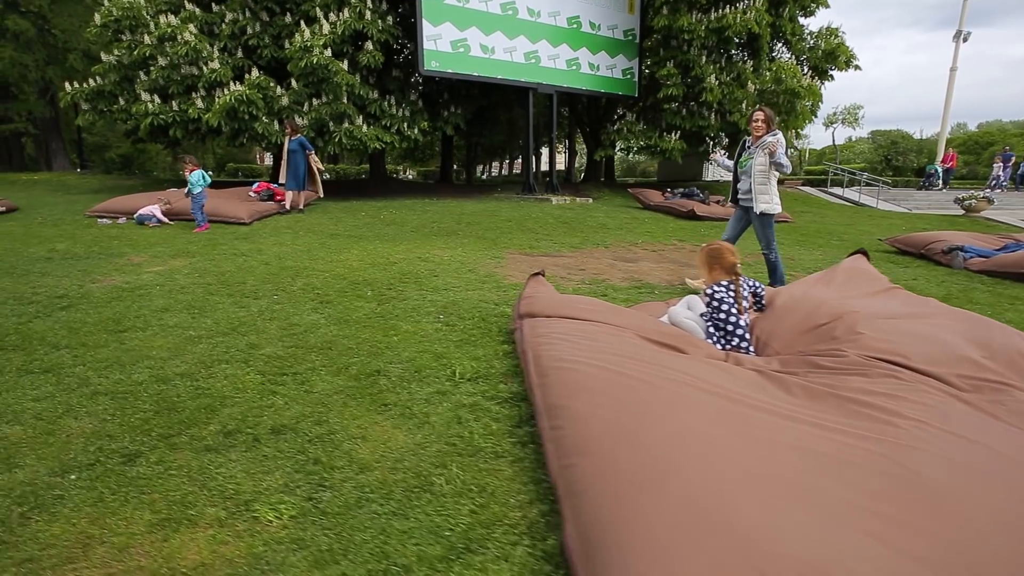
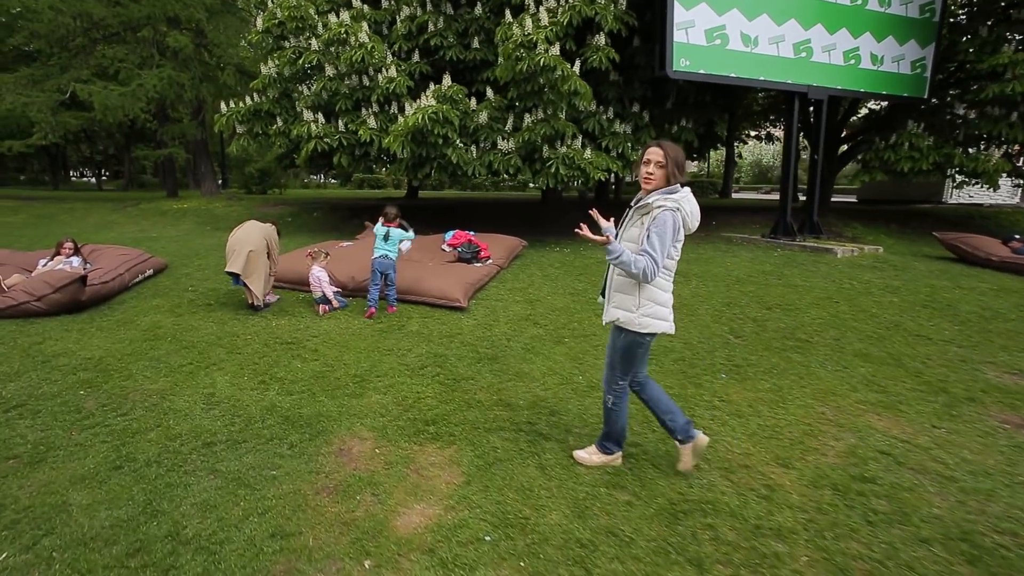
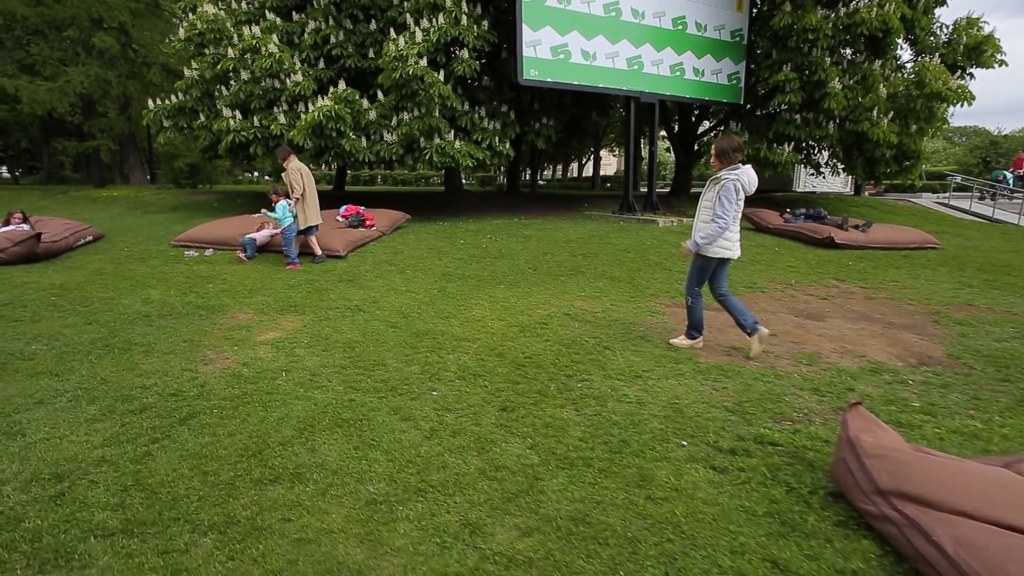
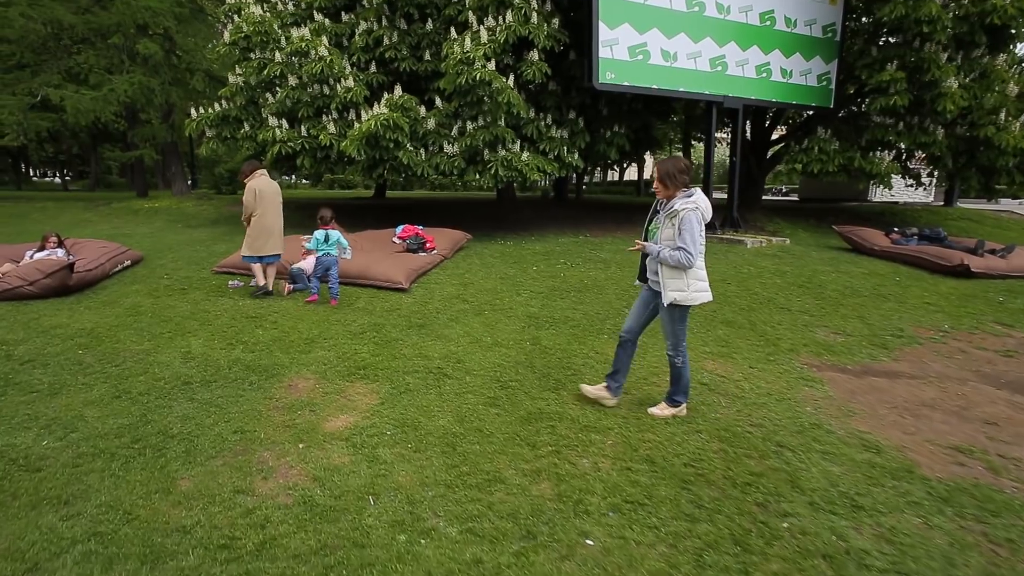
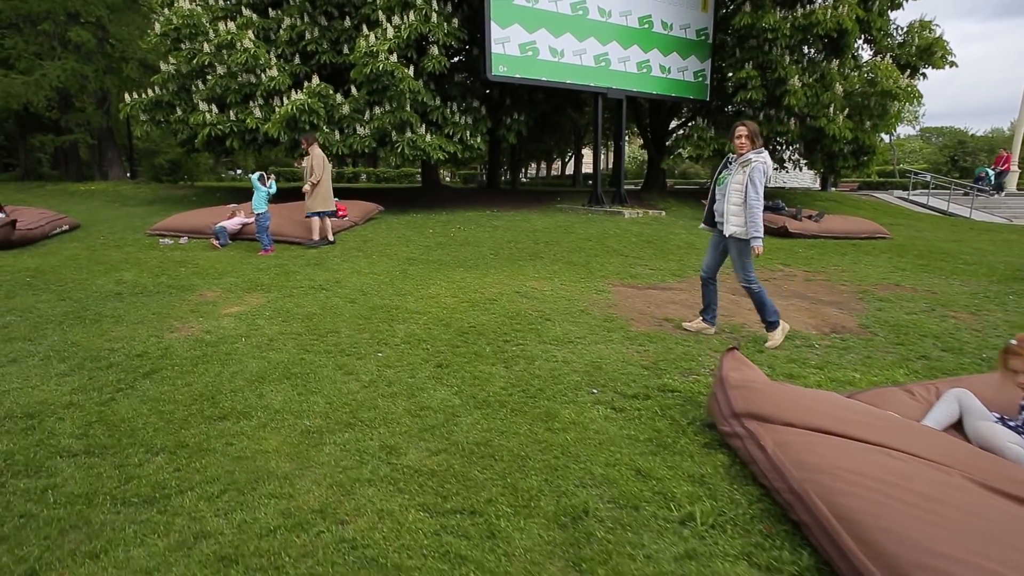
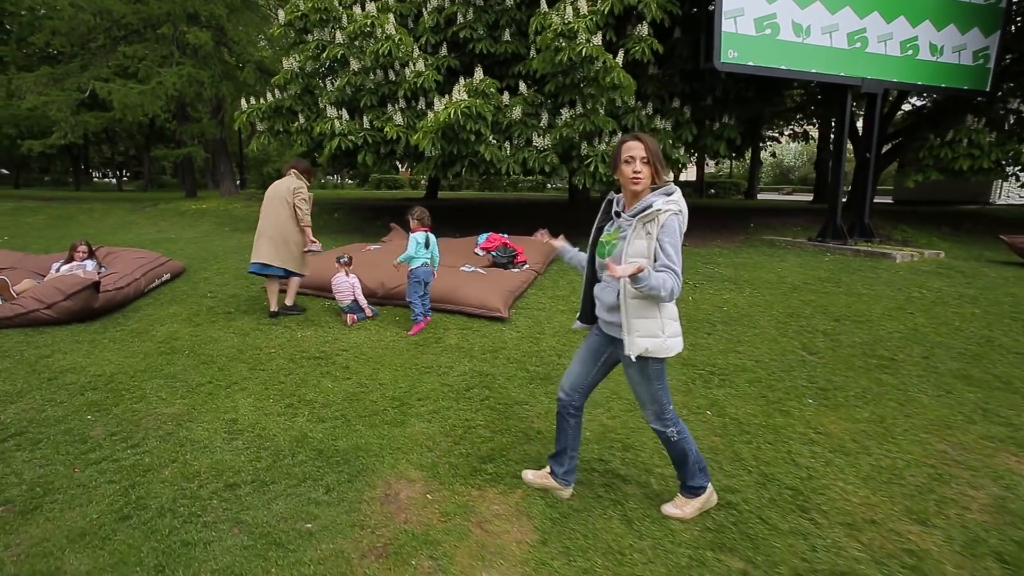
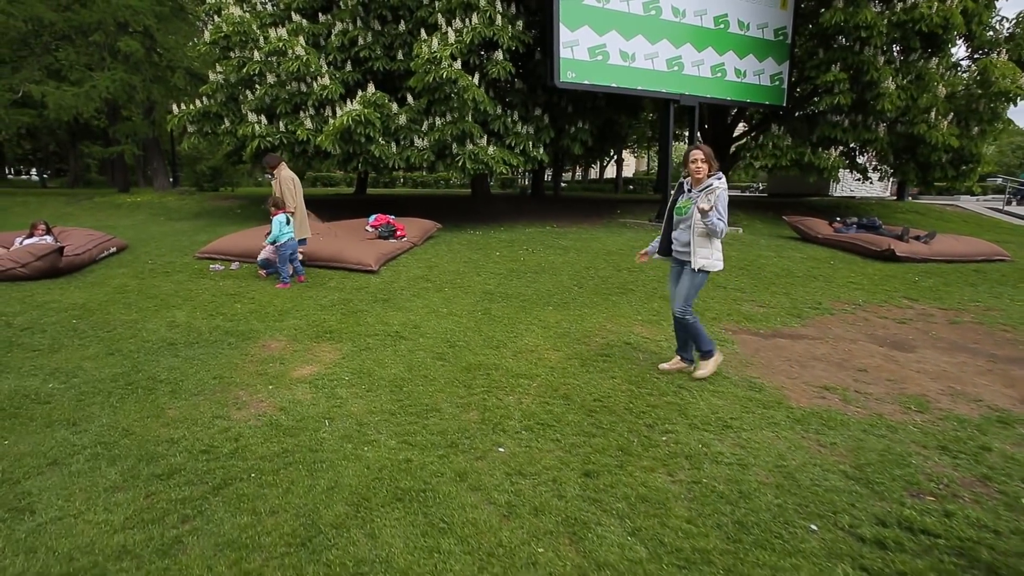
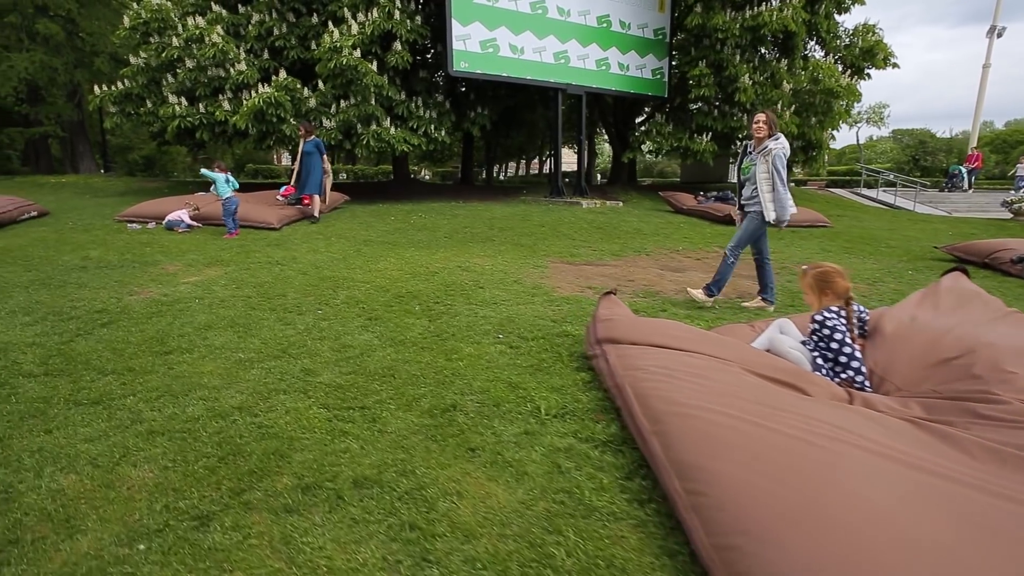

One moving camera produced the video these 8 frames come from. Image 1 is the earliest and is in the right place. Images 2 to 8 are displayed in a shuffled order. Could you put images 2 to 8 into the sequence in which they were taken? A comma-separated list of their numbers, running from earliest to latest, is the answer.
8, 5, 3, 7, 4, 2, 6
